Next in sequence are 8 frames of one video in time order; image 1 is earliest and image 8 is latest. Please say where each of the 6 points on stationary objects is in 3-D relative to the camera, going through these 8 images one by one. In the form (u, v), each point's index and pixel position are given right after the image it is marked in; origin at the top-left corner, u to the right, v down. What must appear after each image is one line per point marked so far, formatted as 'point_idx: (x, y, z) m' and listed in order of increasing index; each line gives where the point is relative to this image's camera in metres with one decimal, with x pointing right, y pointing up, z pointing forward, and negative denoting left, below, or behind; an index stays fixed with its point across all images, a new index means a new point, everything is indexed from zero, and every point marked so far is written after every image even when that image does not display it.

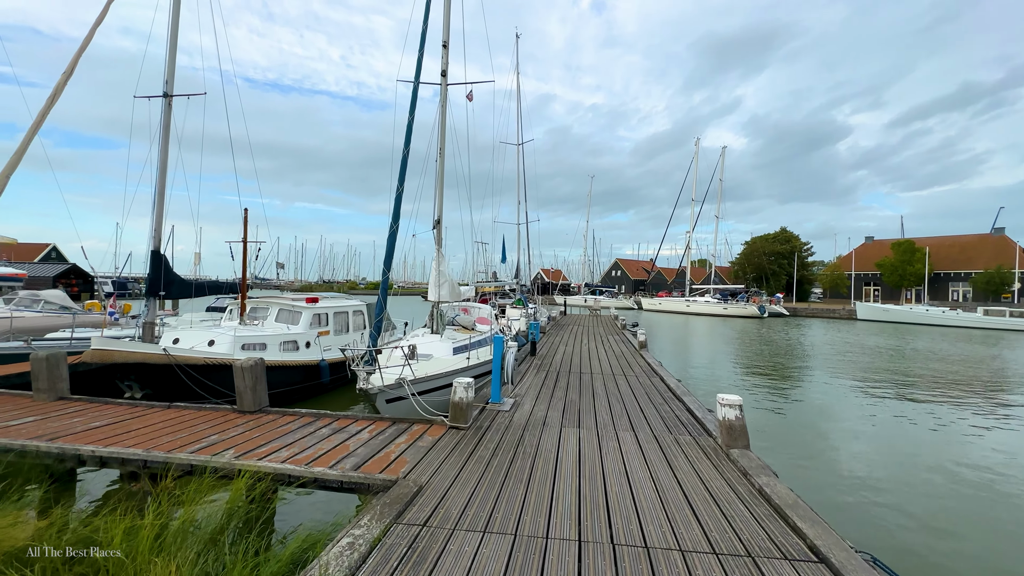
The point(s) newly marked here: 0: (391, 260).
0: (-2.2, +0.5, +8.0) m
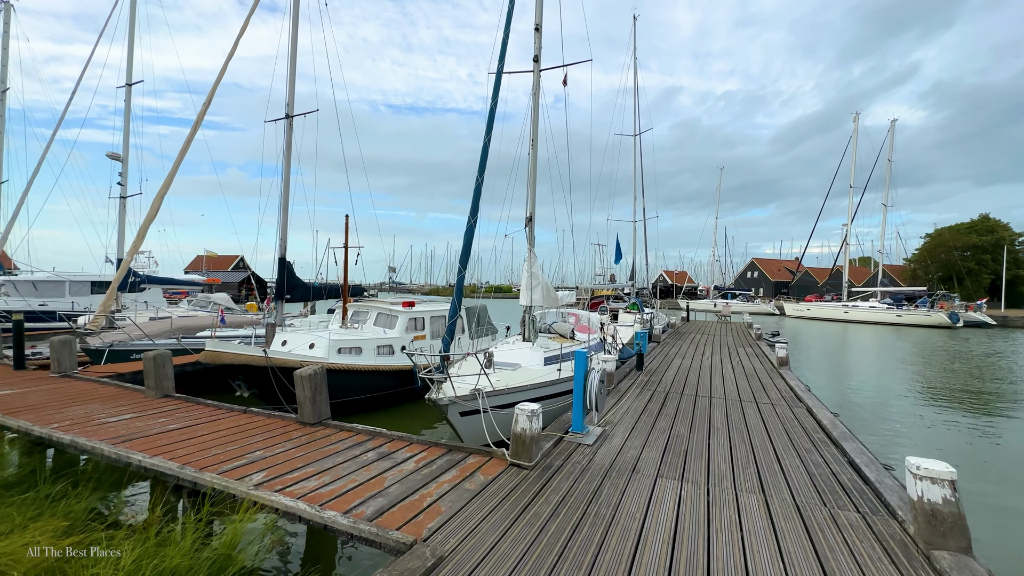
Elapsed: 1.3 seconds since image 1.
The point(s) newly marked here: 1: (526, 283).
0: (-0.7, +0.4, +7.3) m
1: (+0.3, +0.1, +10.3) m
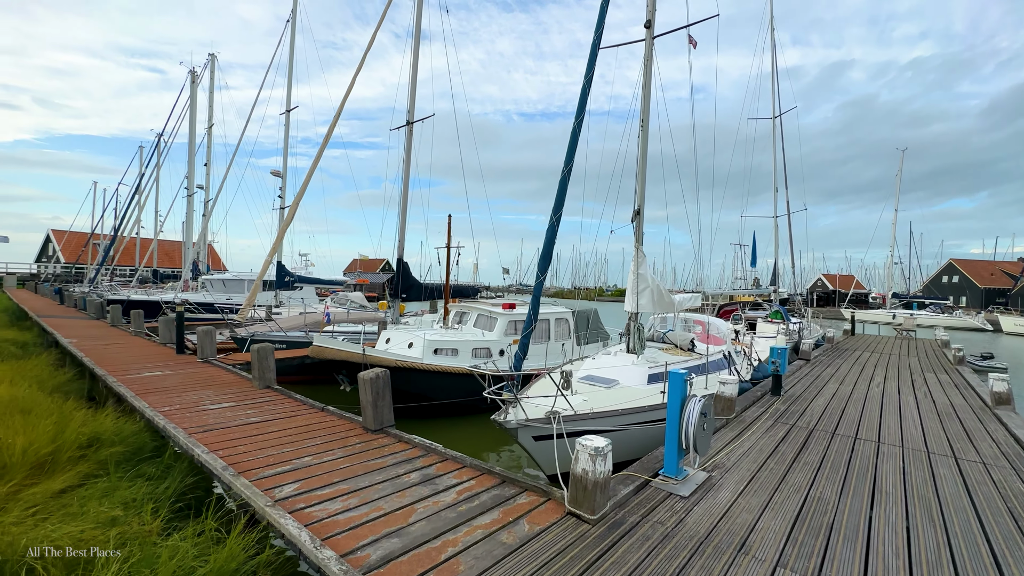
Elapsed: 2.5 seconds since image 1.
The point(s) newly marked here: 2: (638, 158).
0: (+0.6, +0.4, +6.4) m
1: (+2.4, 0.0, +9.0) m
2: (+2.6, +2.7, +9.3) m
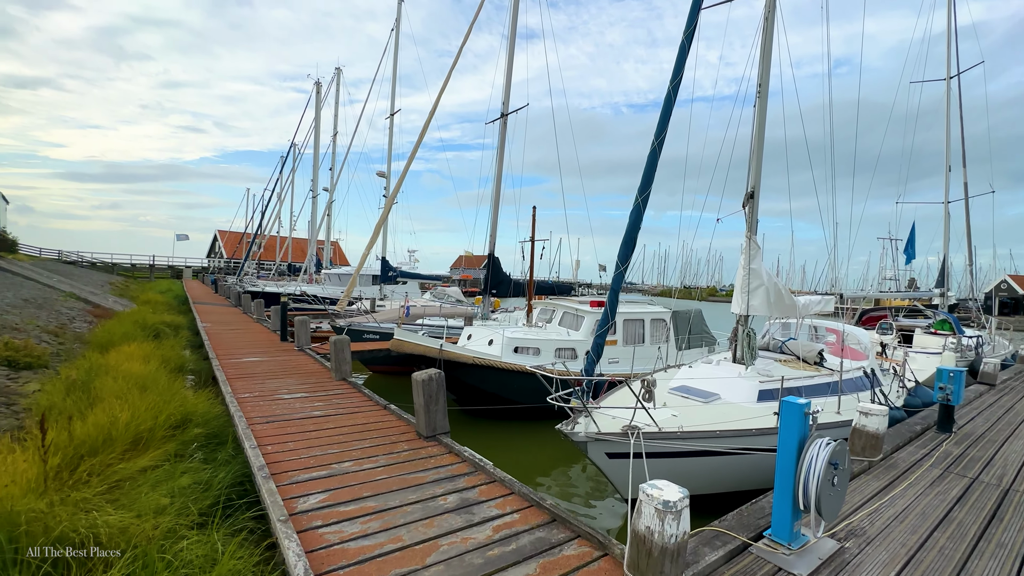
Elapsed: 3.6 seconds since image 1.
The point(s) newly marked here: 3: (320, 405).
0: (+1.5, +0.4, +5.4) m
1: (+3.9, +0.1, +7.6) m
2: (+4.2, +2.7, +7.8) m
3: (-2.6, -1.6, +6.1) m
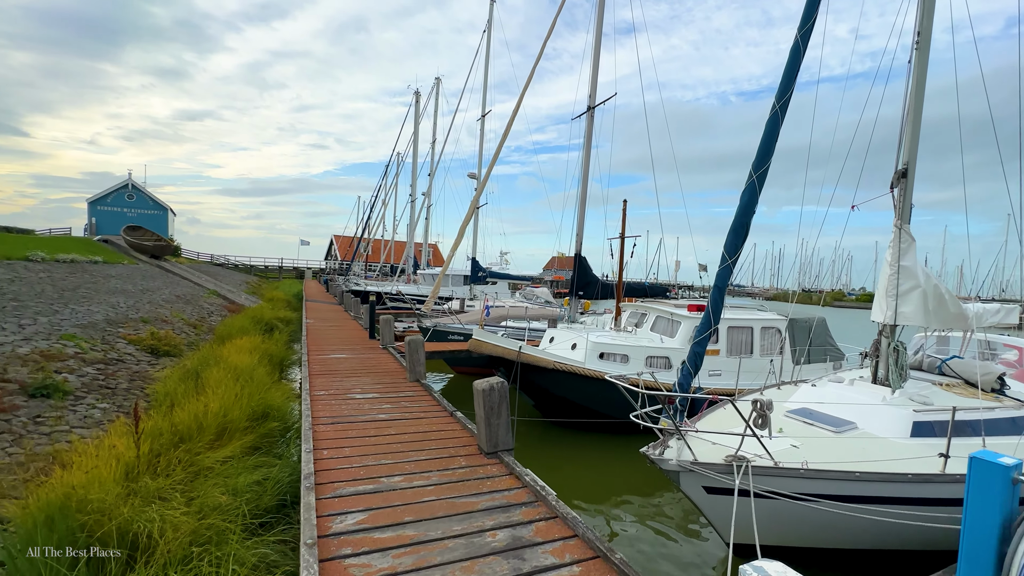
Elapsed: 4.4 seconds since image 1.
0: (+2.2, +0.4, +4.4) m
1: (+5.0, 0.0, +6.0) m
2: (+5.4, +2.7, +6.2) m
3: (-1.6, -1.6, +5.9) m
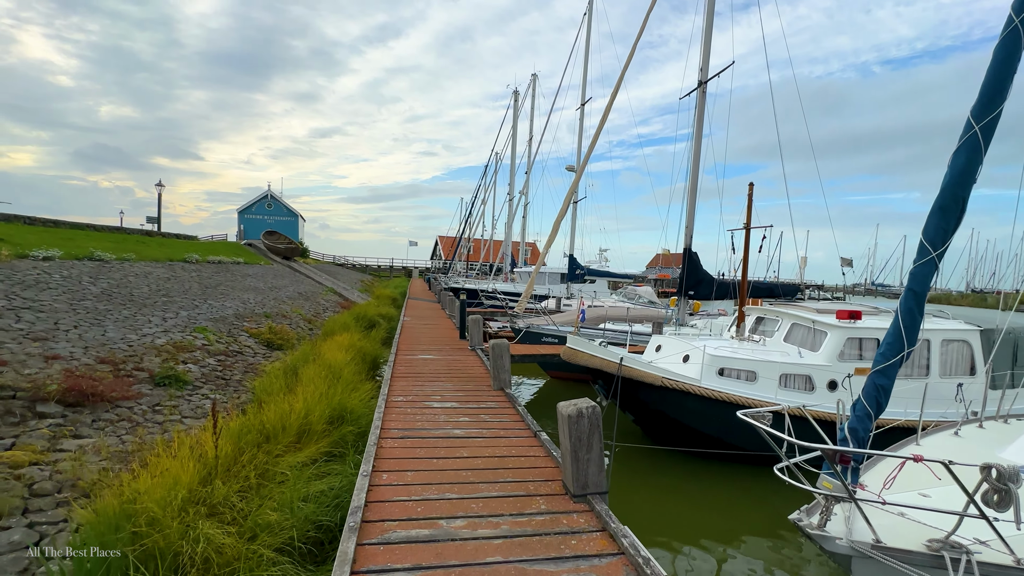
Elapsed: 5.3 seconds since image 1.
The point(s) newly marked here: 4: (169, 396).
0: (+2.9, +0.4, +3.0) m
1: (+6.0, 0.0, +3.9) m
2: (+6.4, +2.6, +4.0) m
3: (-0.5, -1.5, +5.2) m
4: (-5.6, -1.8, +7.3) m
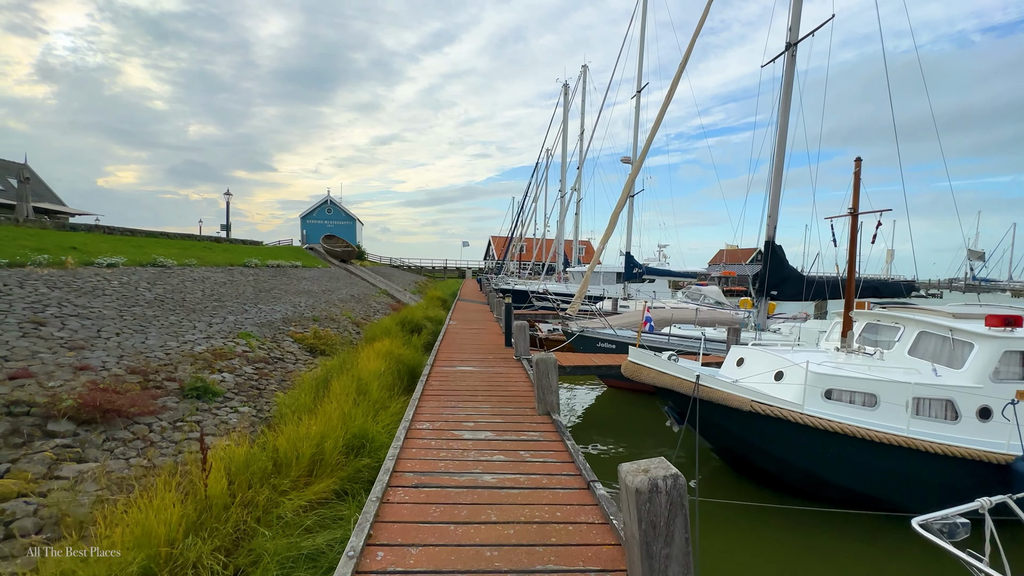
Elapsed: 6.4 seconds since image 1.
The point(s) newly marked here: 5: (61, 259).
0: (+3.0, +0.4, +1.5) m
1: (+6.2, 0.0, +2.1) m
2: (+6.6, +2.7, +2.1) m
3: (-0.1, -1.6, +4.2) m
4: (-4.8, -1.9, +6.8) m
5: (-11.8, +0.8, +11.8) m
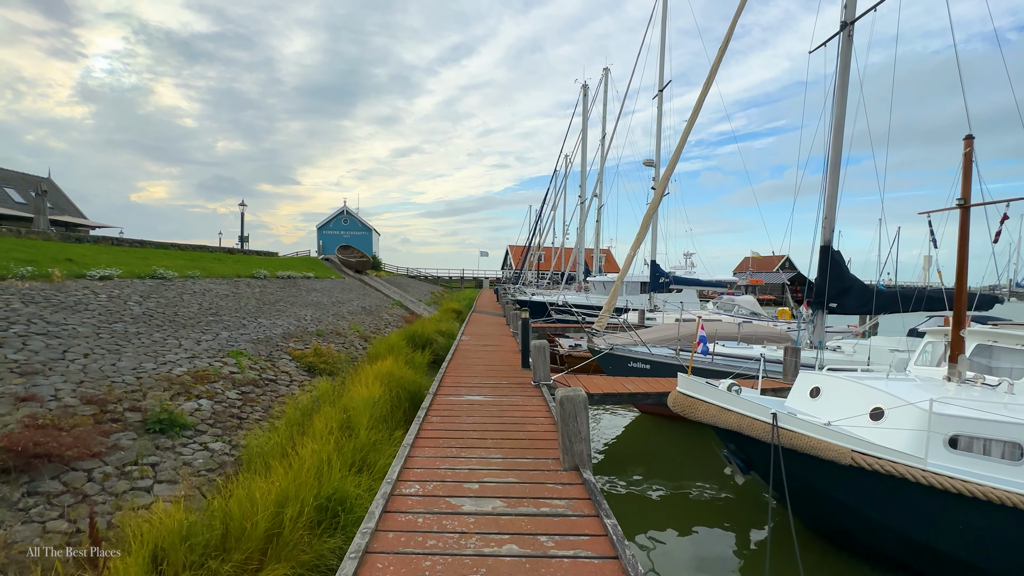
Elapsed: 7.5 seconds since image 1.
0: (+3.0, +0.4, +0.2) m
1: (+6.2, 0.0, +0.6) m
2: (+6.6, +2.6, +0.7) m
3: (0.0, -1.7, +2.9) m
4: (-4.6, -2.1, +5.8) m
5: (-11.4, +0.4, +11.1) m
